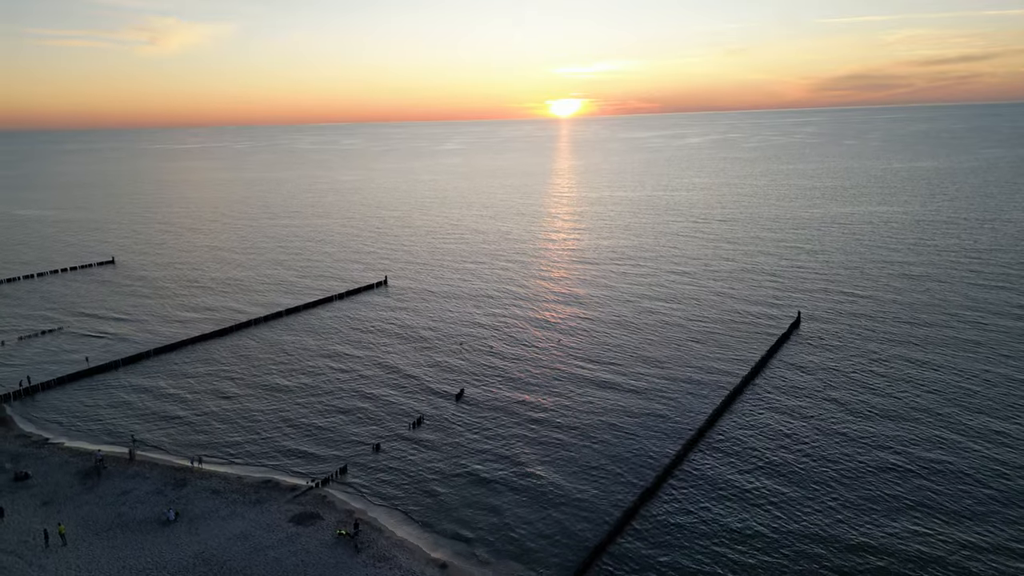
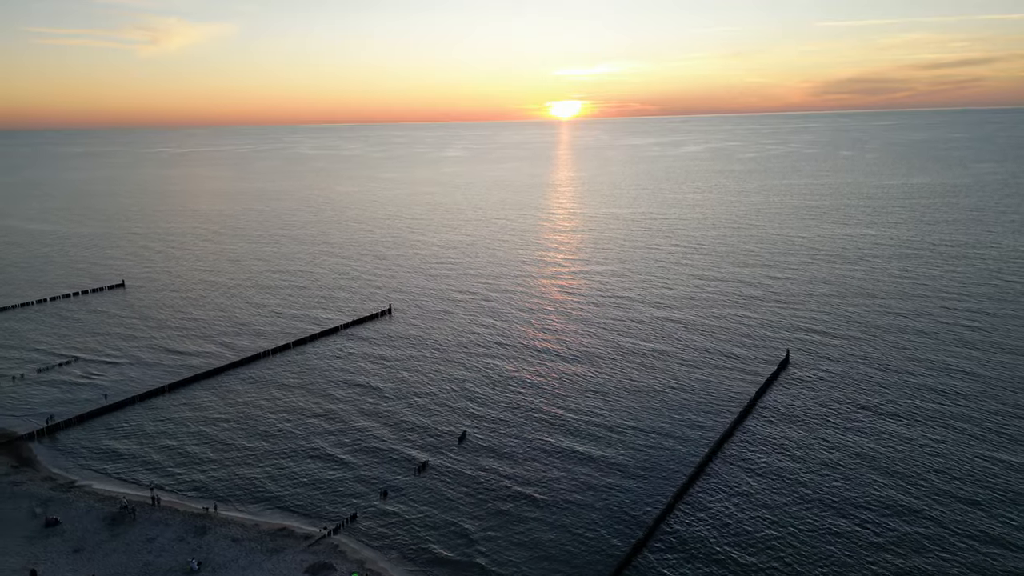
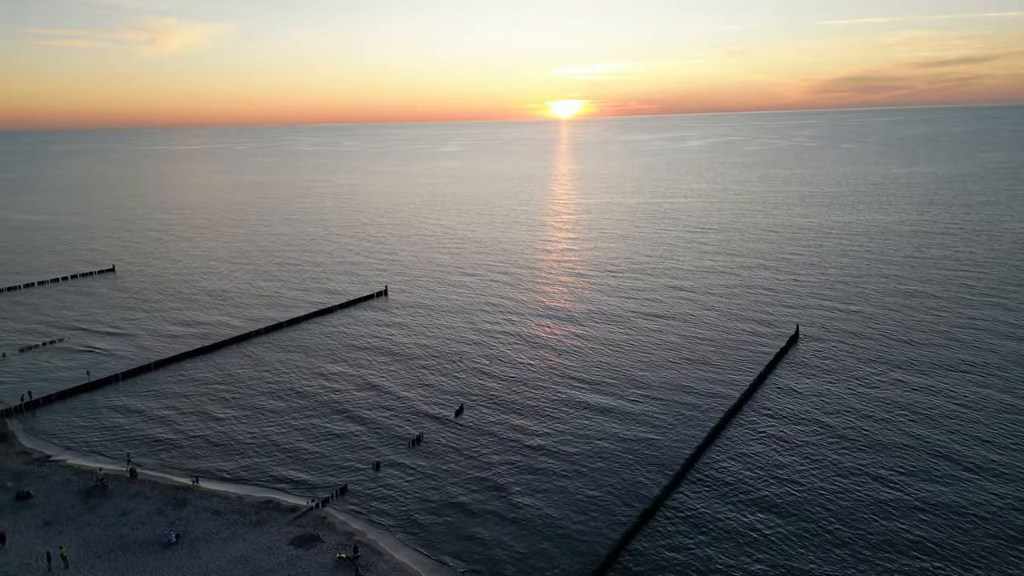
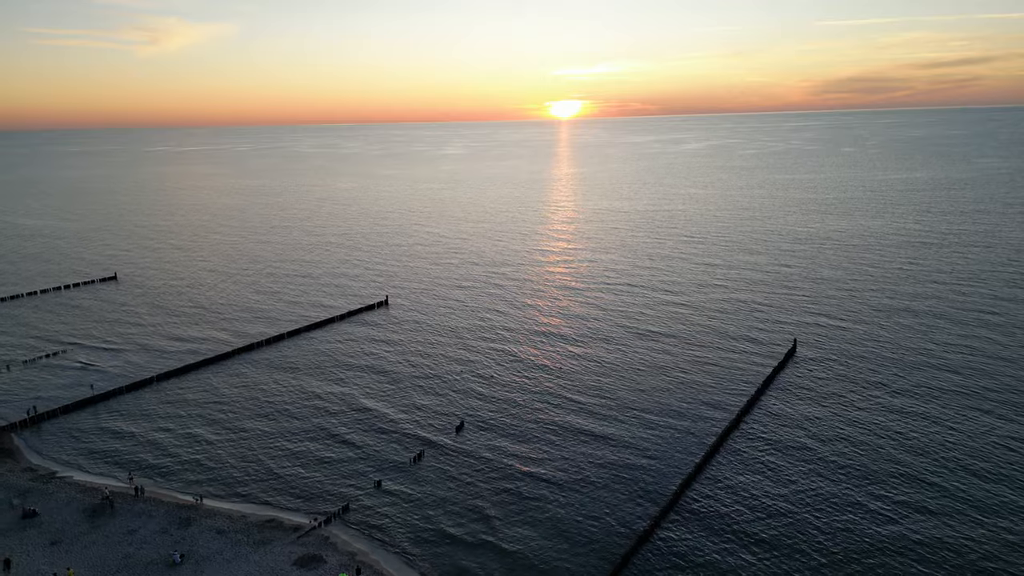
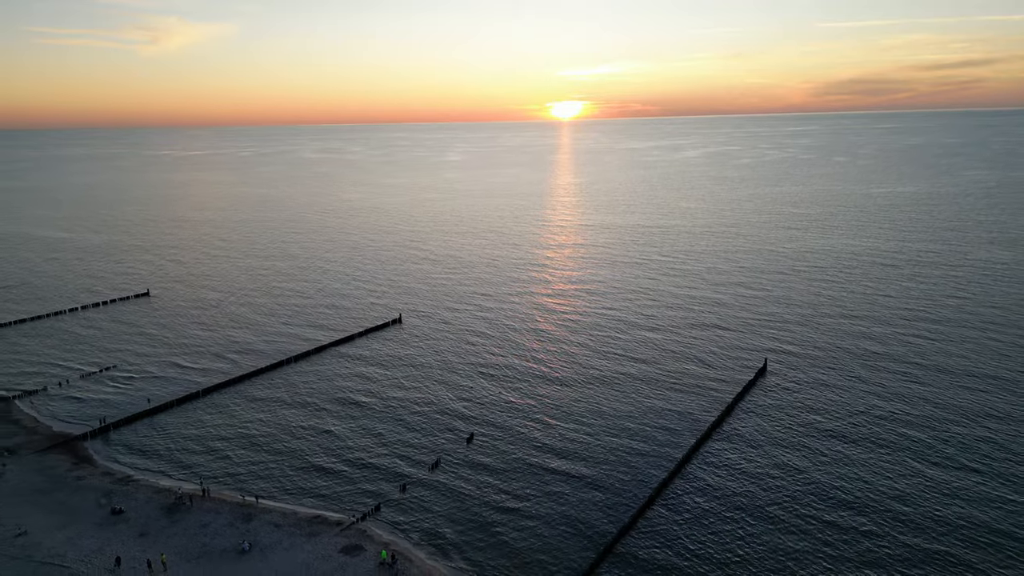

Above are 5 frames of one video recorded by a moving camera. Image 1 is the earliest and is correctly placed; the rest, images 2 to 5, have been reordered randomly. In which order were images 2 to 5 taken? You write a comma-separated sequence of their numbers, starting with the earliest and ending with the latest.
3, 4, 2, 5
